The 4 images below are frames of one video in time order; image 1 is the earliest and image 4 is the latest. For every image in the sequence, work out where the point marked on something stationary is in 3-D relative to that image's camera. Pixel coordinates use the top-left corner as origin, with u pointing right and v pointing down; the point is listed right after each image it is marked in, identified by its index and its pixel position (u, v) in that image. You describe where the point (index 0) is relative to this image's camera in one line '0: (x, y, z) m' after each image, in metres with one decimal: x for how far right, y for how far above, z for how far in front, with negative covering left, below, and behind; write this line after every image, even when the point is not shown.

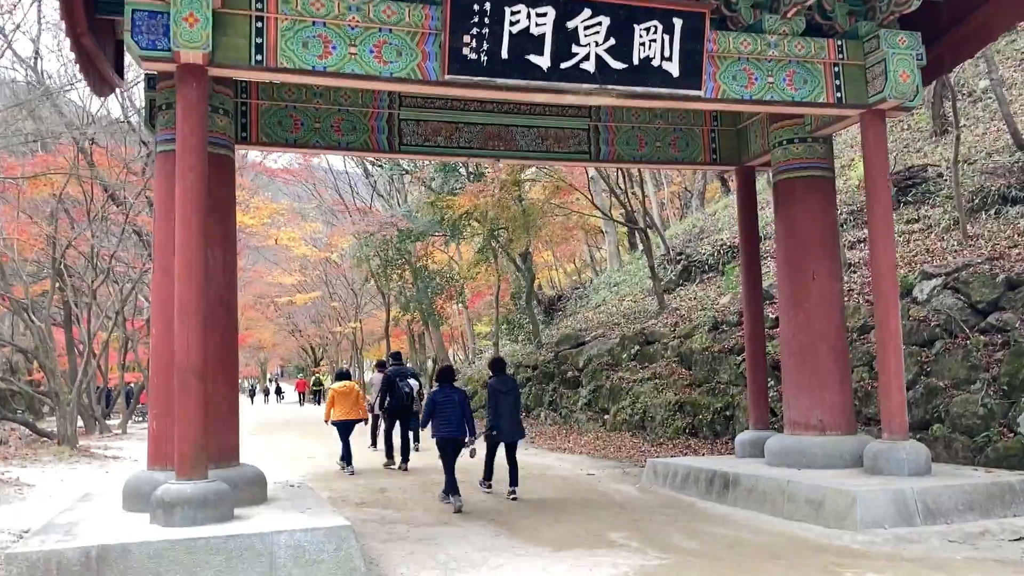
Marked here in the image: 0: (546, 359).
0: (+0.6, -1.3, +16.6) m
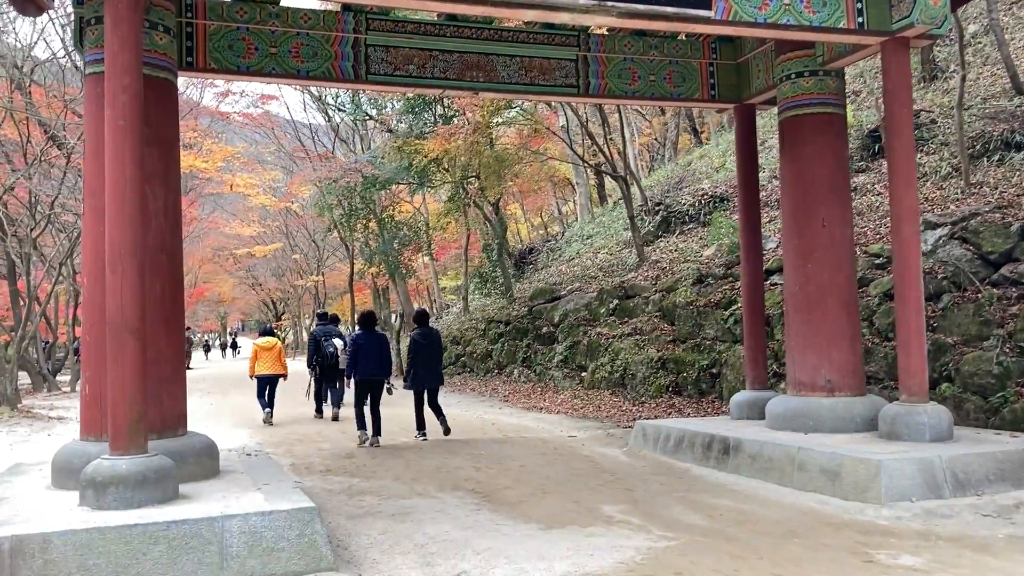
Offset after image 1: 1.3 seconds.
0: (+0.1, -0.4, +15.9) m
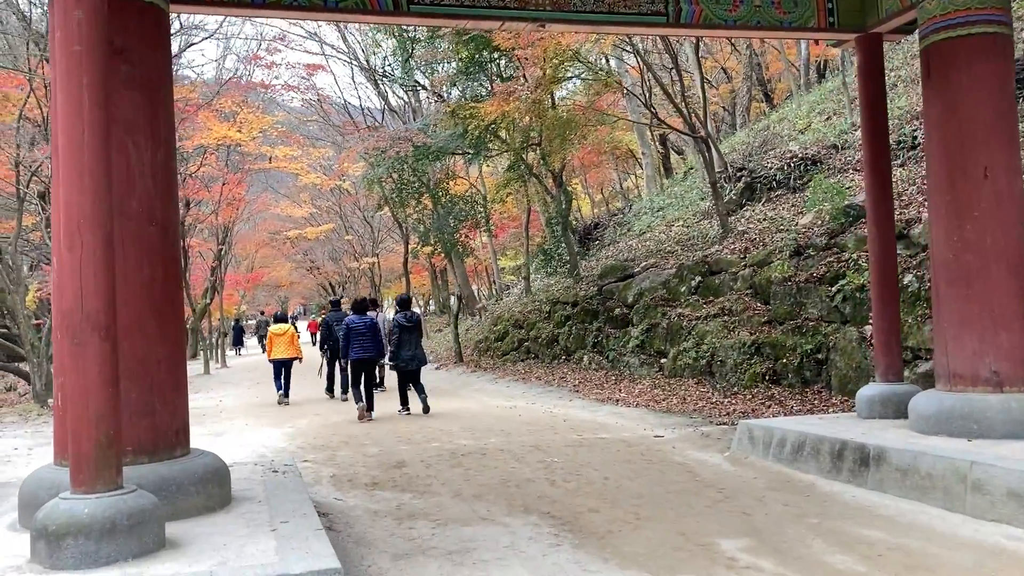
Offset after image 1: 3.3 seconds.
0: (+1.2, -0.1, +14.5) m
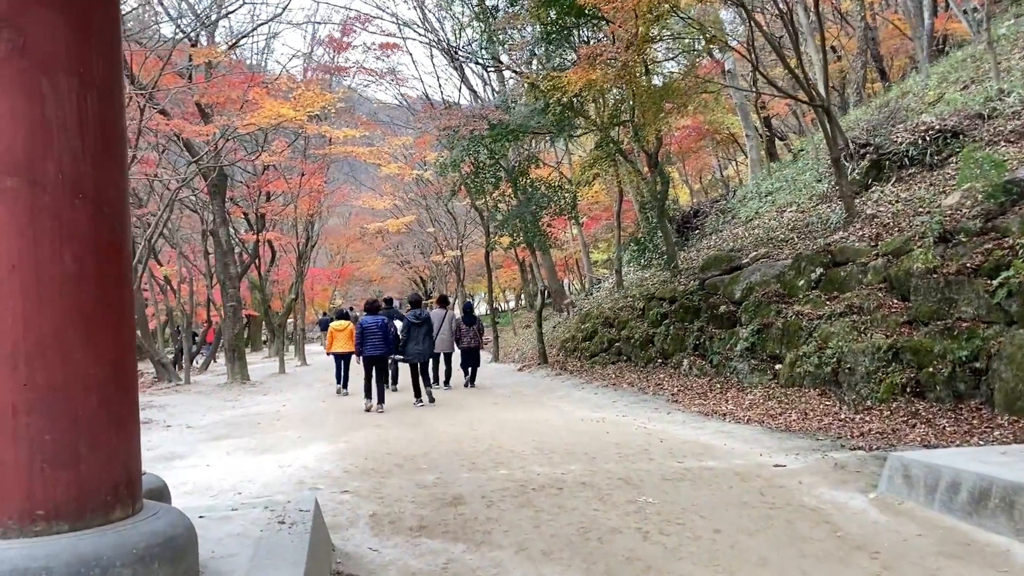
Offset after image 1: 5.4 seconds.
0: (+2.4, 0.0, +12.9) m
